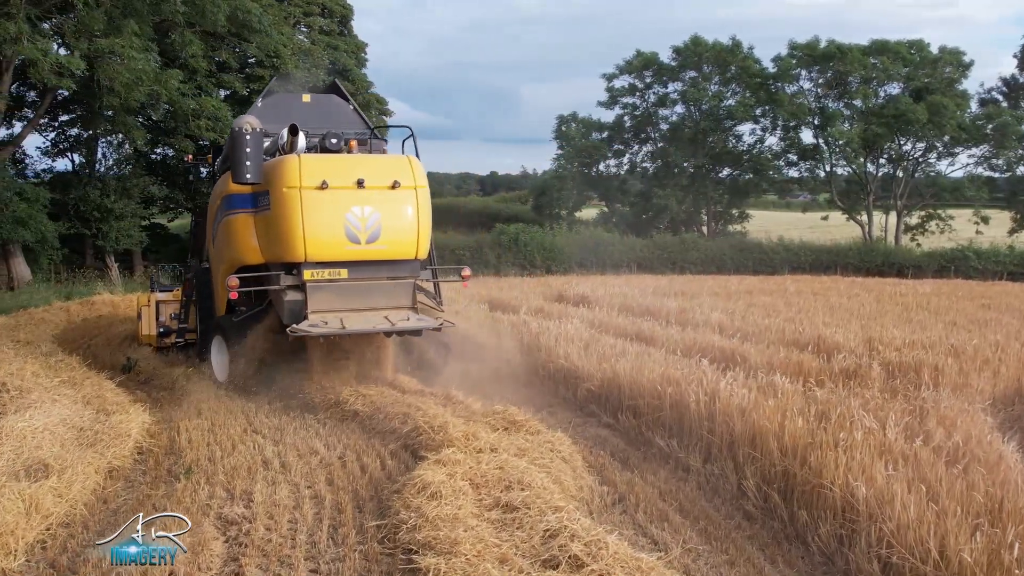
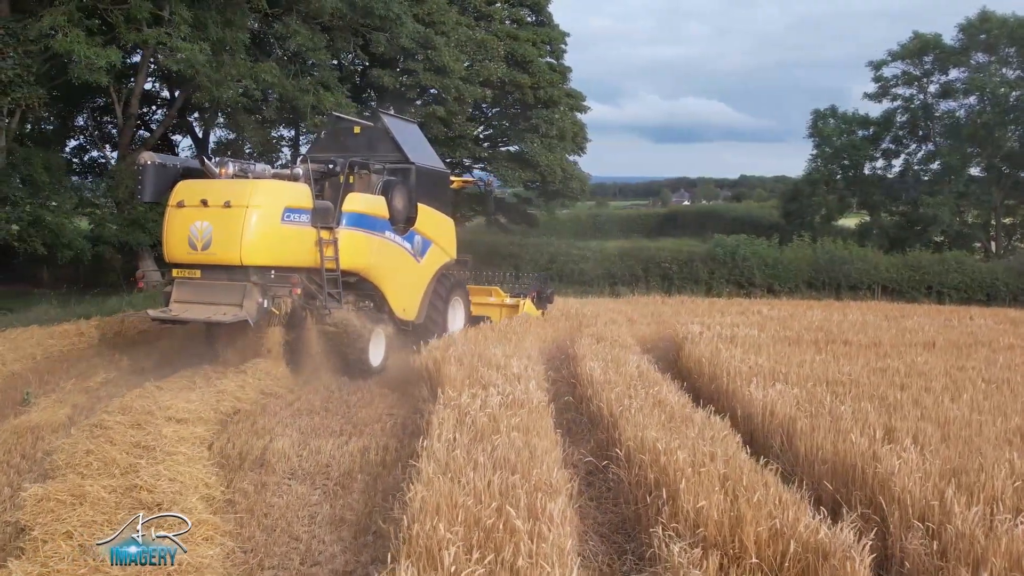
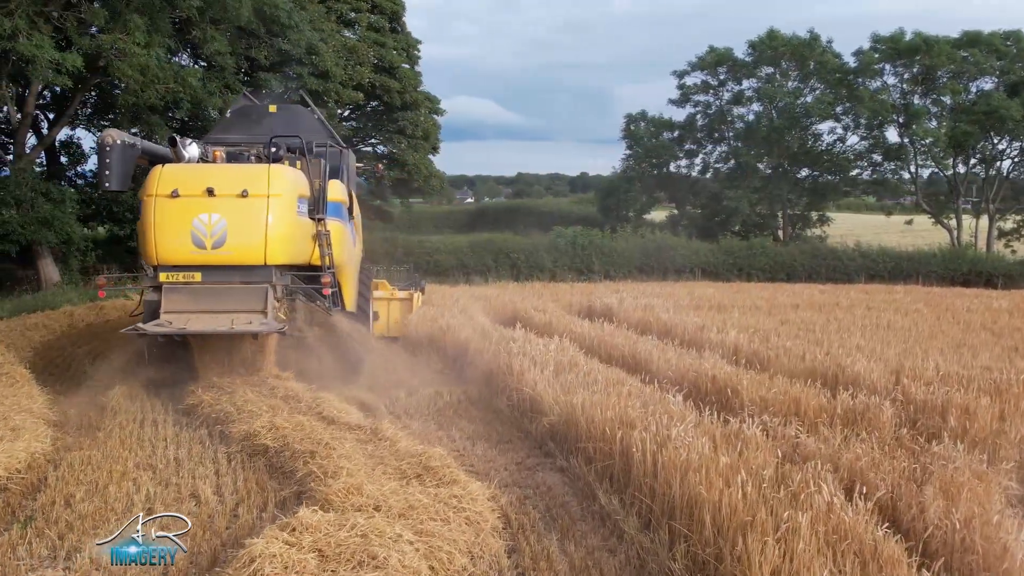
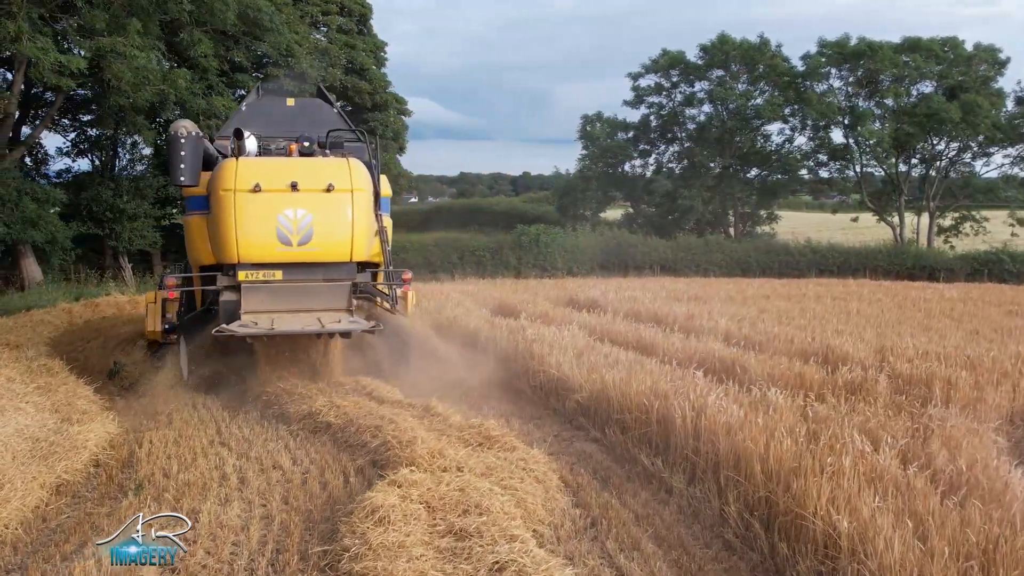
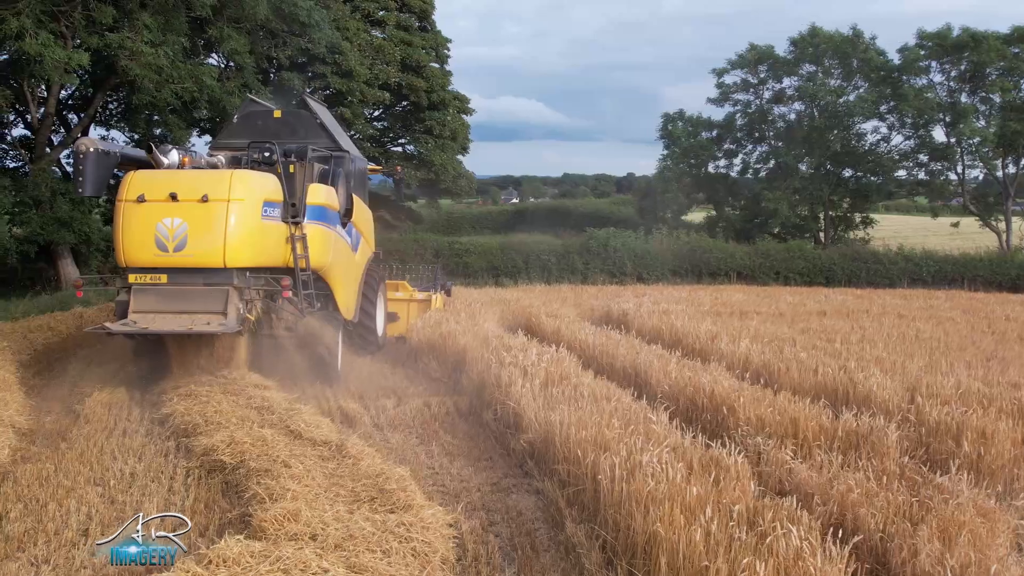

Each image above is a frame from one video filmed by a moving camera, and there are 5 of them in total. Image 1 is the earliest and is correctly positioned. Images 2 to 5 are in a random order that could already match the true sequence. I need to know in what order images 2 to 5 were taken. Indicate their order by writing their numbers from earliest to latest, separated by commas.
4, 3, 5, 2
